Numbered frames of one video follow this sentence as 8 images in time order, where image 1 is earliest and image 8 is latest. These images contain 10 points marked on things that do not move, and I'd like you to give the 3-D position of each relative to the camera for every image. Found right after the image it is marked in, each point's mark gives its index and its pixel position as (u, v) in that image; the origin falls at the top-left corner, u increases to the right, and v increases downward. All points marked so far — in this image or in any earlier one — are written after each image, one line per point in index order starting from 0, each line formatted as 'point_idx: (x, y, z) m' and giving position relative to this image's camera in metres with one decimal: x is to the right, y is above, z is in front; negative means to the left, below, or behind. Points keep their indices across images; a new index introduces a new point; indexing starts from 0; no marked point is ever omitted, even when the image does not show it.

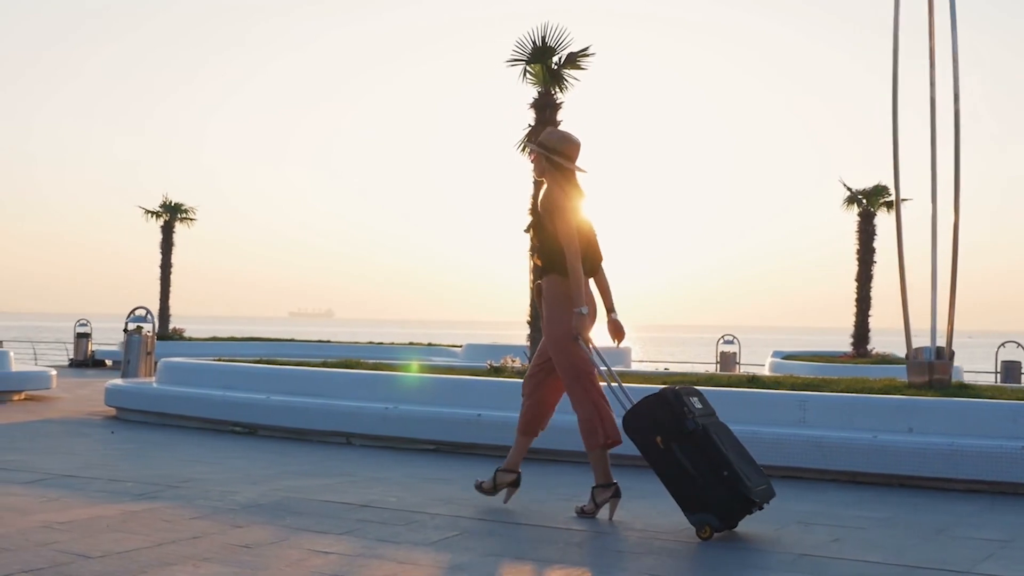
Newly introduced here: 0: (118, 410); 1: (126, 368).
0: (-4.2, -1.3, +12.2) m
1: (-4.4, -0.9, +13.1) m
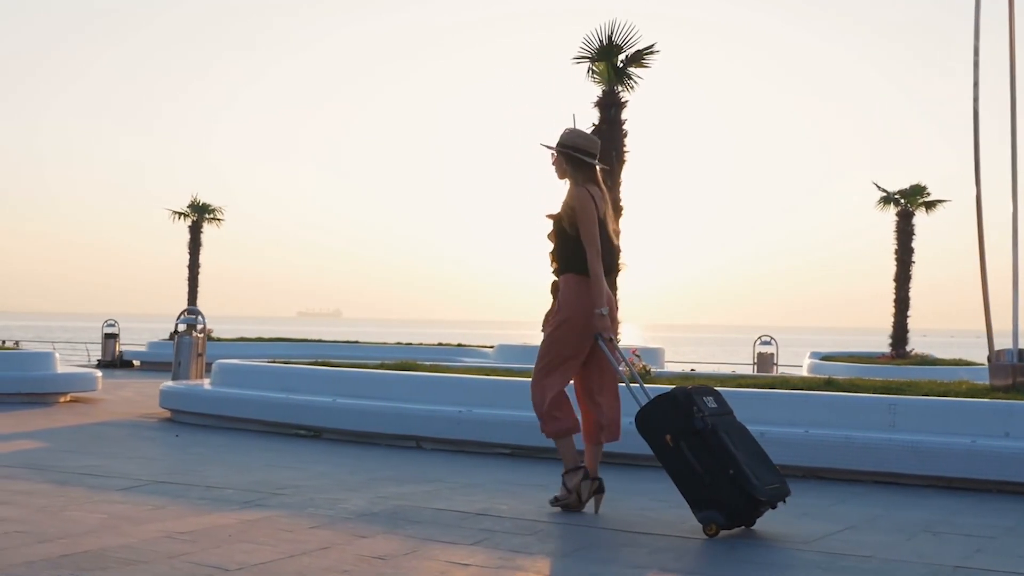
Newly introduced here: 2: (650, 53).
0: (-3.6, -1.3, +12.1) m
1: (-3.8, -0.9, +13.0) m
2: (+1.3, +2.2, +10.9) m
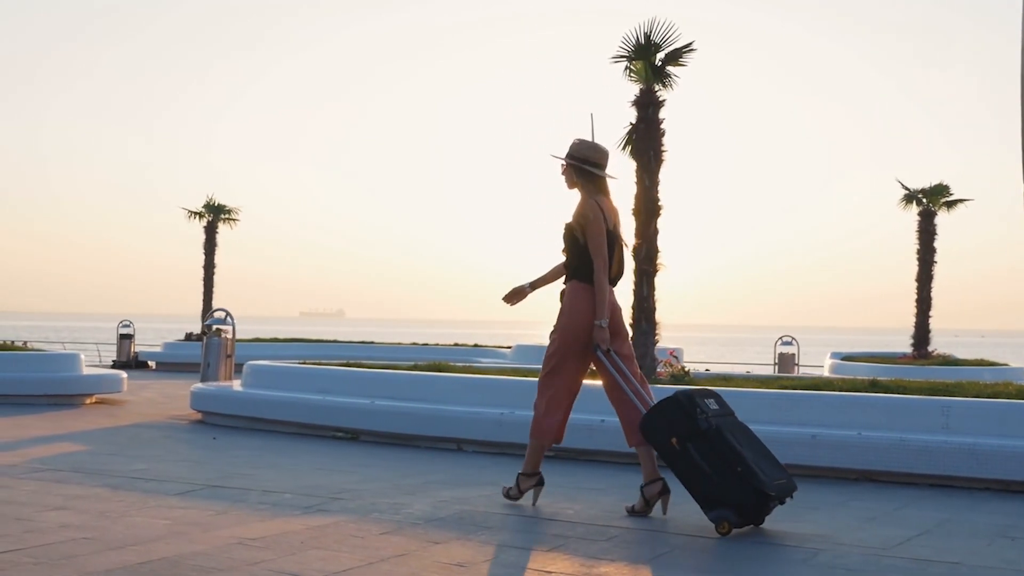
0: (-3.2, -1.3, +12.0) m
1: (-3.4, -0.9, +12.9) m
2: (+1.7, +2.2, +10.8) m
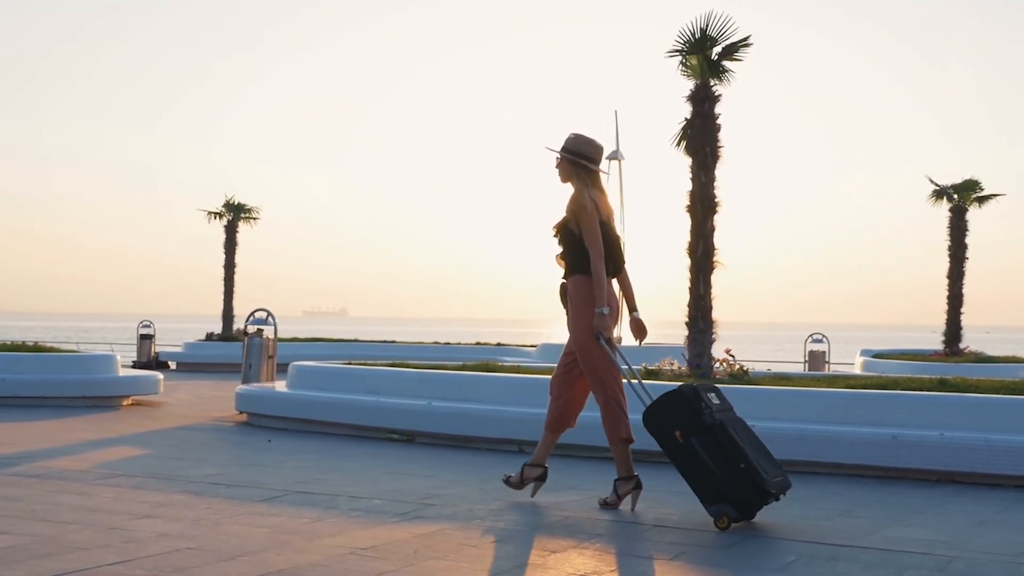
0: (-2.7, -1.3, +11.8) m
1: (-2.9, -0.9, +12.7) m
2: (+2.2, +2.2, +10.6) m
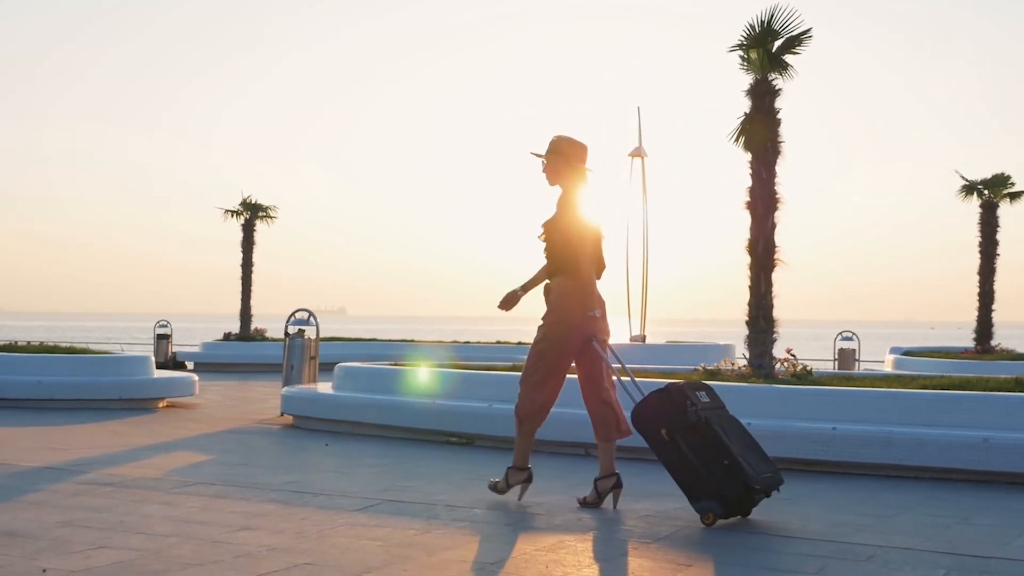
0: (-2.2, -1.3, +11.6) m
1: (-2.4, -0.9, +12.5) m
2: (+2.7, +2.3, +10.4) m
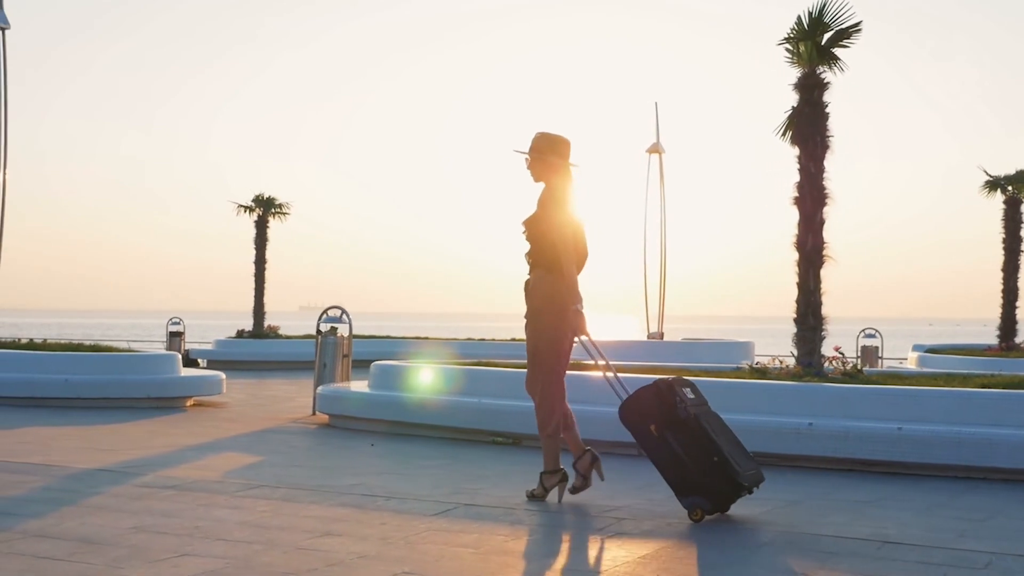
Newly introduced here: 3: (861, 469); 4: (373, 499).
0: (-1.8, -1.3, +11.4) m
1: (-2.0, -0.9, +12.3) m
2: (+3.1, +2.3, +10.2) m
3: (+2.5, -1.3, +8.1) m
4: (-0.7, -1.1, +6.0) m
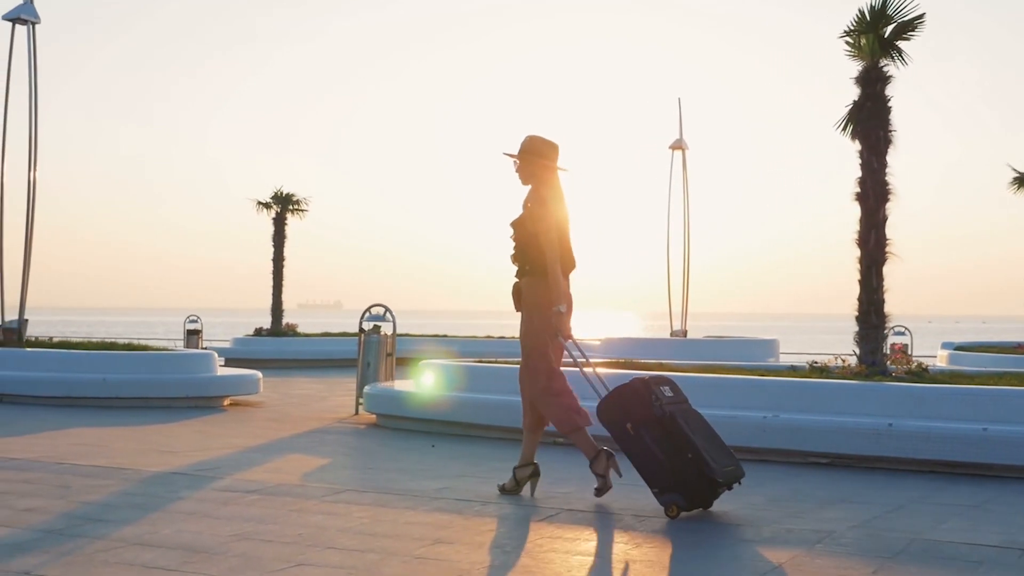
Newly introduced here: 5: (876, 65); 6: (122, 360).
0: (-1.3, -1.3, +11.2) m
1: (-1.6, -0.9, +12.1) m
2: (+3.6, +2.3, +10.0) m
3: (+3.0, -1.3, +7.9) m
4: (-0.2, -1.1, +5.8) m
5: (+3.2, +2.0, +10.0) m
6: (-4.5, -0.8, +13.1) m
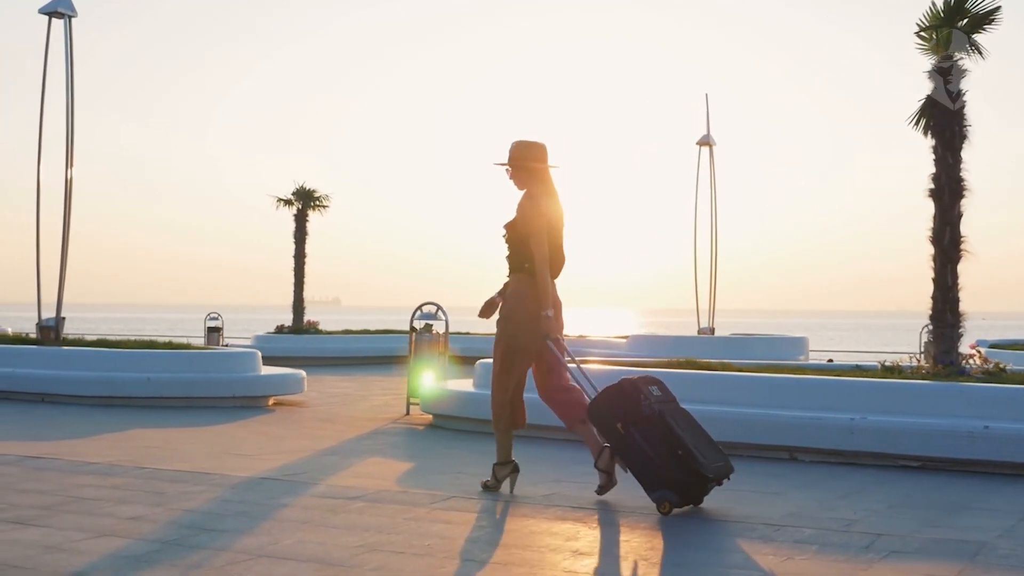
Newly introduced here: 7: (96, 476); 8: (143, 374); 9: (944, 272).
0: (-0.7, -1.3, +11.0) m
1: (-1.0, -0.9, +11.9) m
2: (+4.1, +2.3, +9.8) m
3: (+3.5, -1.3, +7.7) m
4: (+0.4, -1.1, +5.6) m
5: (+3.8, +2.0, +9.8) m
6: (-3.9, -0.8, +12.9) m
7: (-2.5, -1.1, +6.8) m
8: (-4.2, -1.0, +12.9) m
9: (+3.7, +0.1, +9.7) m
